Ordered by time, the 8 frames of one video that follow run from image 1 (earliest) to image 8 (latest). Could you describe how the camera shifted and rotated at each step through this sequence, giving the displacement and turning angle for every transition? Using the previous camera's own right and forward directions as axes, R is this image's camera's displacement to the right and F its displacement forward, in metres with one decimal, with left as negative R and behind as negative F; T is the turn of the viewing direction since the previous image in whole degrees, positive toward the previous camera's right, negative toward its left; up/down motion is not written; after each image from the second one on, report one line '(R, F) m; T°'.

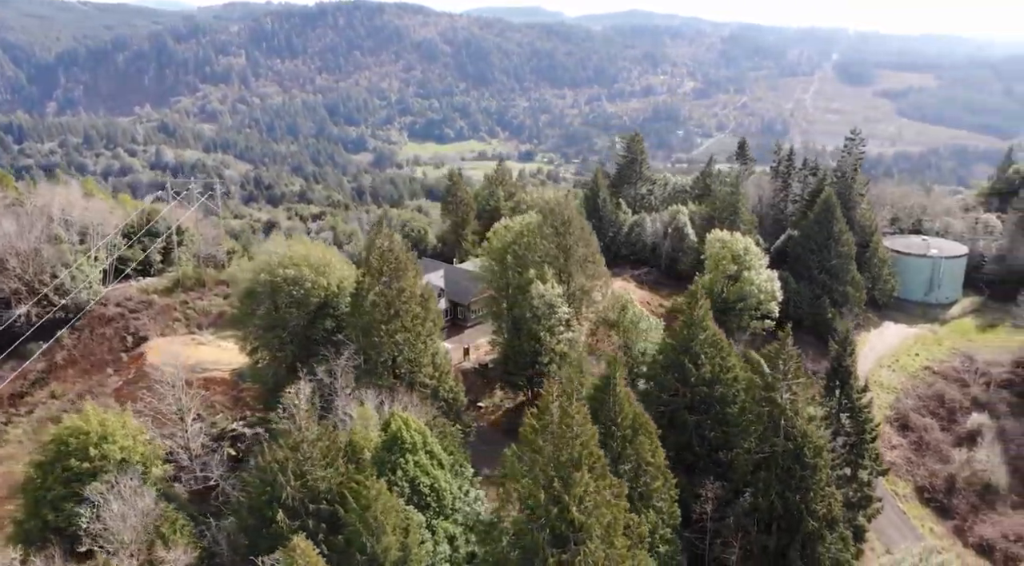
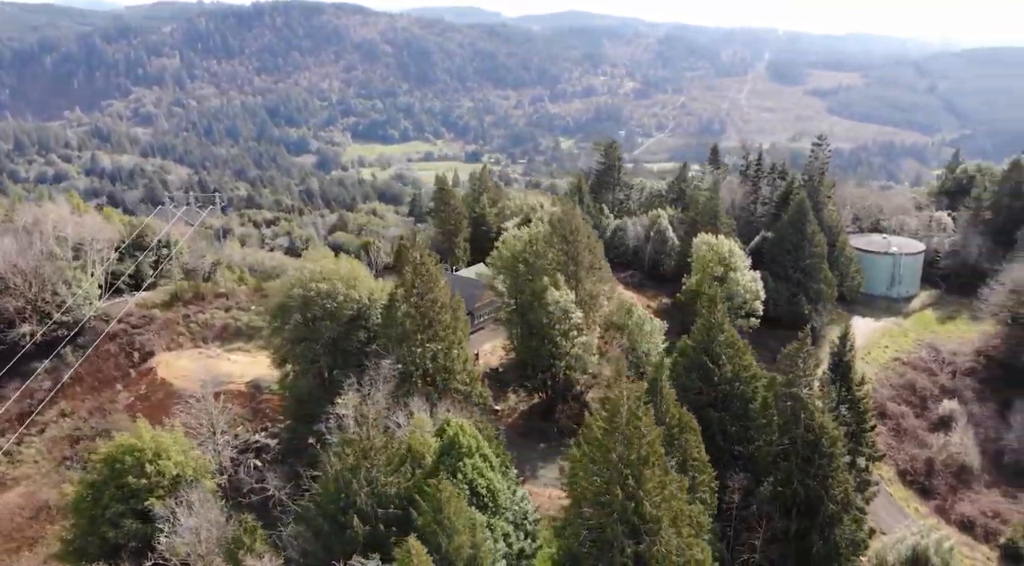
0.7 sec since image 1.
(-3.3, -1.4) m; +4°
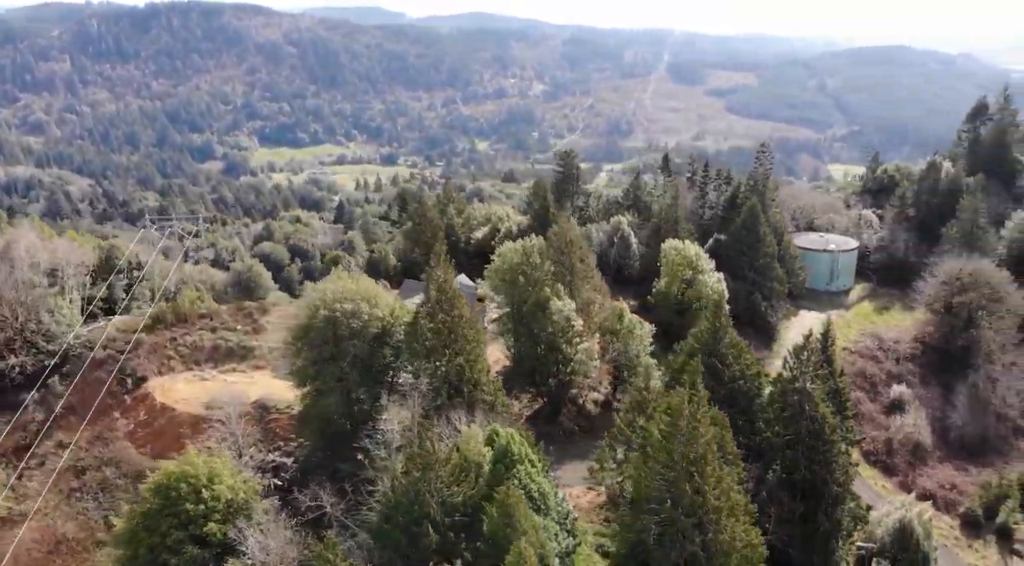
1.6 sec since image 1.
(-4.5, -1.5) m; +6°
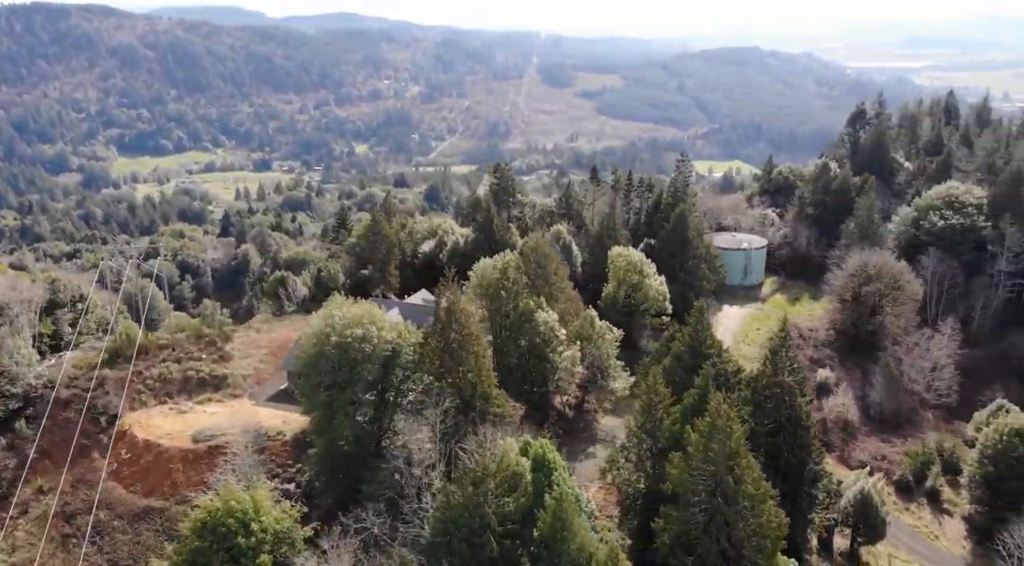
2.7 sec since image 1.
(-5.5, -1.5) m; +9°
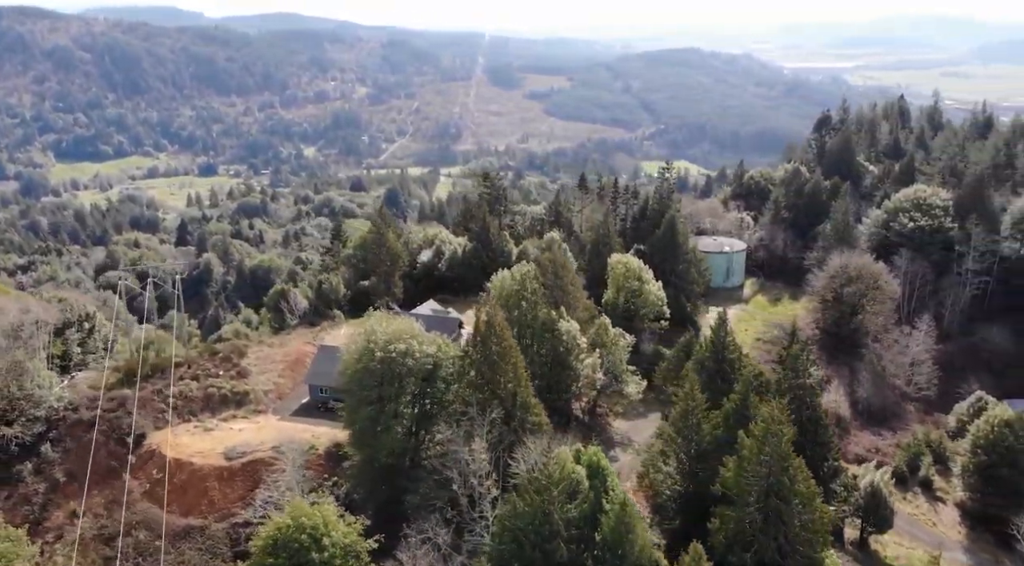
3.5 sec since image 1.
(-4.0, -1.1) m; +4°
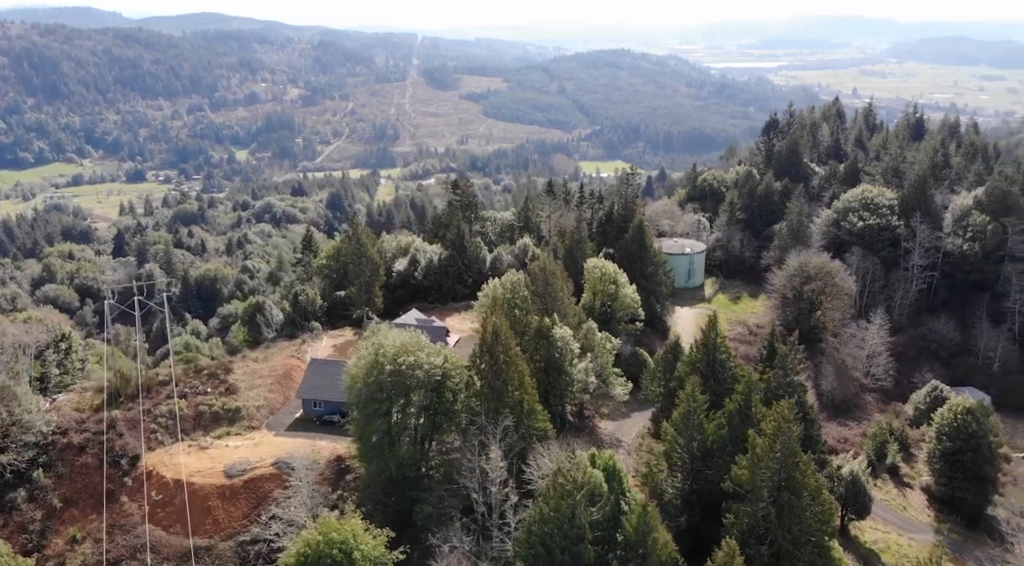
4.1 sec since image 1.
(-3.0, -0.8) m; +5°
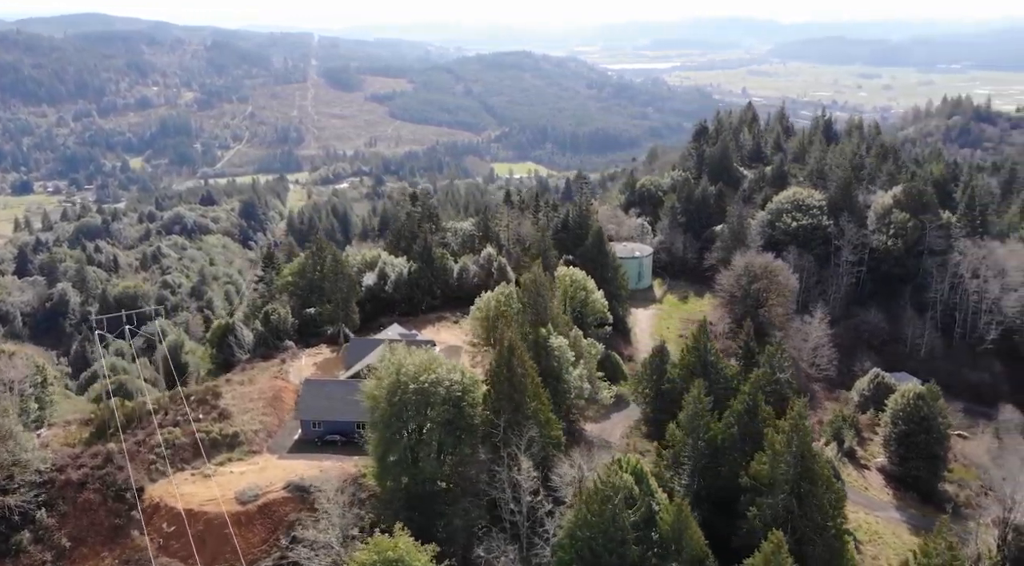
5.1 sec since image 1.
(-5.0, -1.1) m; +7°
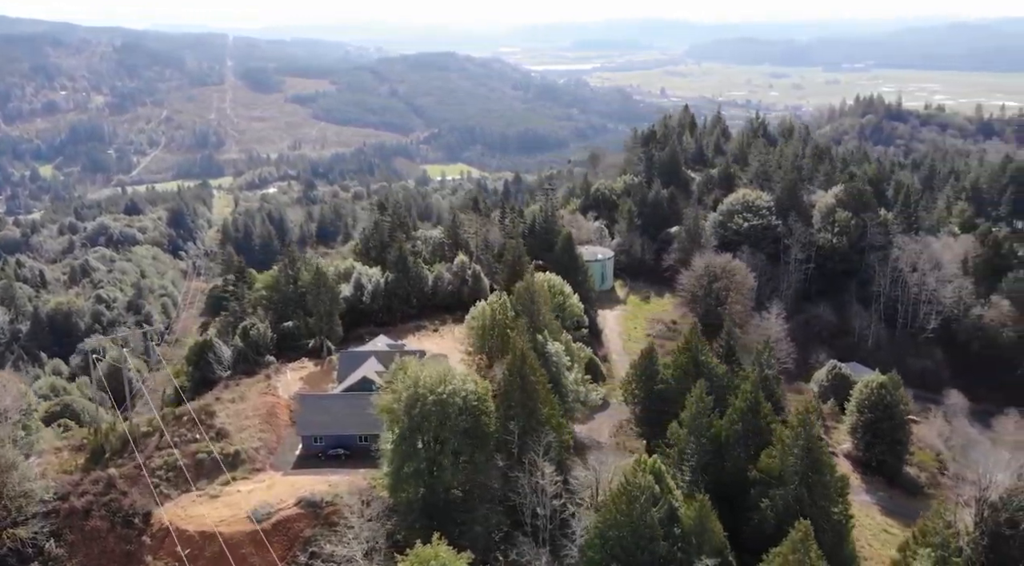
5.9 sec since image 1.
(-4.0, -1.0) m; +5°
